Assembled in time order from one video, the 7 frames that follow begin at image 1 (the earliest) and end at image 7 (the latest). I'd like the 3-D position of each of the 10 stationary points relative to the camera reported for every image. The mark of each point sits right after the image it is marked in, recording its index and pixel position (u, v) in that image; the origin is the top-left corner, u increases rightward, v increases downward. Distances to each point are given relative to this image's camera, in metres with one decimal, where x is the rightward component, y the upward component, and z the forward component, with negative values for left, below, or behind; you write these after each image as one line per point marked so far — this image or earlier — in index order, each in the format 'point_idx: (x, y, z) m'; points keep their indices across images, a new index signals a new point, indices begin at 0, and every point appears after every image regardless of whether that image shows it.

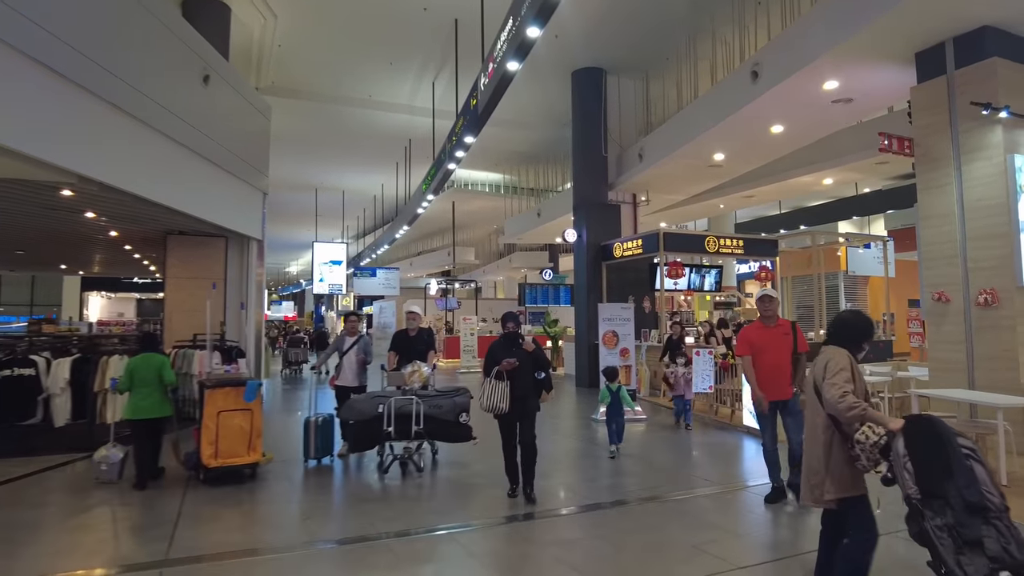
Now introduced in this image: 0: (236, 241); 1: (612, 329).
0: (-4.0, +0.7, +9.5) m
1: (+1.2, -0.5, +7.8) m
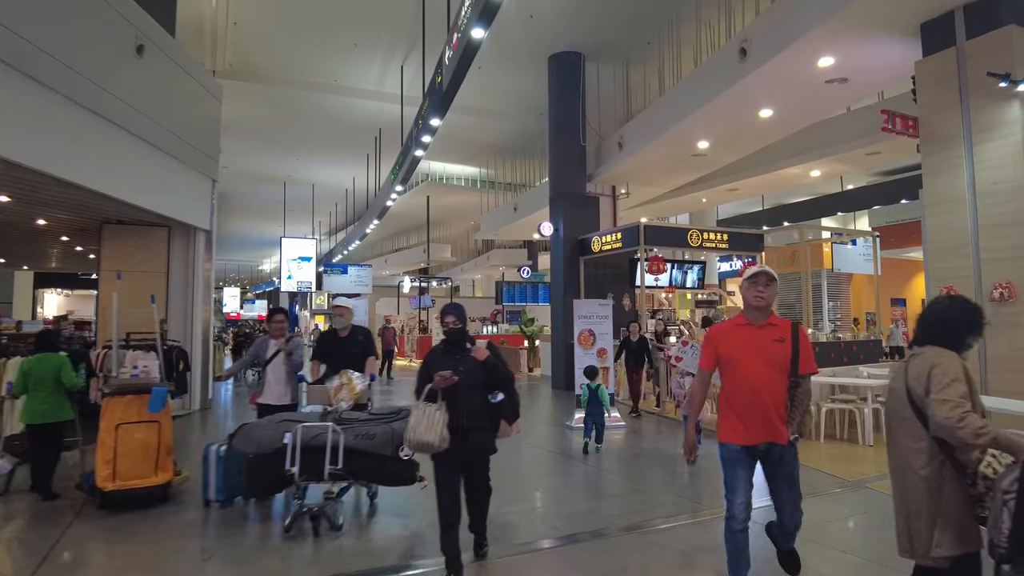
0: (-4.4, +0.7, +8.8) m
1: (+0.8, -0.4, +7.2) m
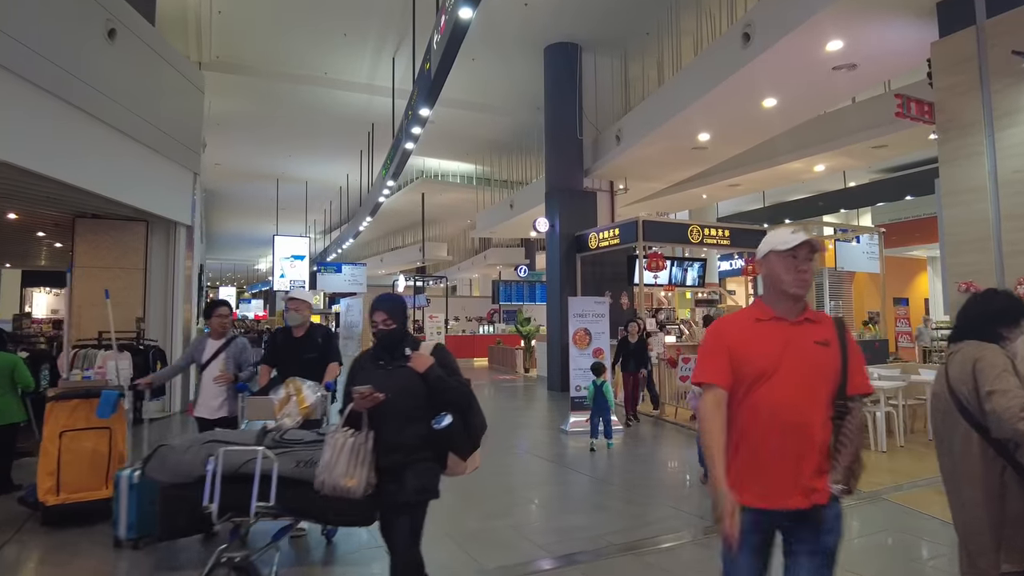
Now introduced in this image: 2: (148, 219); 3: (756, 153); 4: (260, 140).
0: (-4.5, +0.8, +8.4) m
1: (+0.7, -0.4, +6.9) m
2: (-4.5, +0.8, +8.1) m
3: (+4.0, +2.2, +10.8) m
4: (-6.2, +3.7, +16.2) m
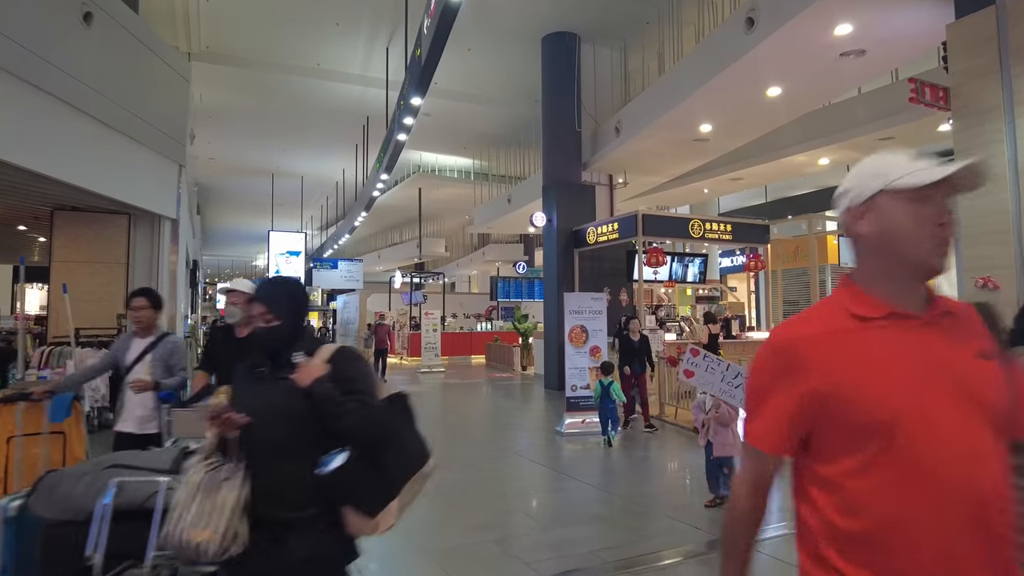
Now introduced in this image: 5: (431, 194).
0: (-4.5, +0.8, +8.1) m
1: (+0.7, -0.4, +6.6) m
2: (-4.5, +0.9, +7.8) m
3: (+3.9, +2.3, +10.5) m
4: (-6.3, +3.7, +15.9) m
5: (-2.4, +2.8, +19.8) m
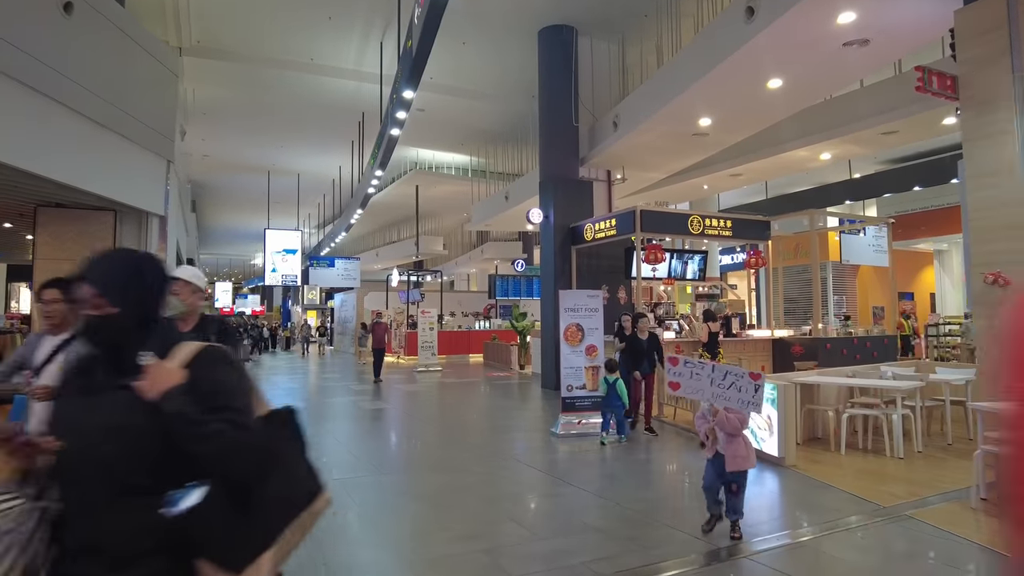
0: (-4.6, +0.9, +8.0) m
1: (+0.6, -0.3, +6.4) m
2: (-4.6, +0.9, +7.7) m
3: (+3.9, +2.3, +10.4) m
4: (-6.3, +3.8, +15.8) m
5: (-2.5, +2.9, +19.6) m
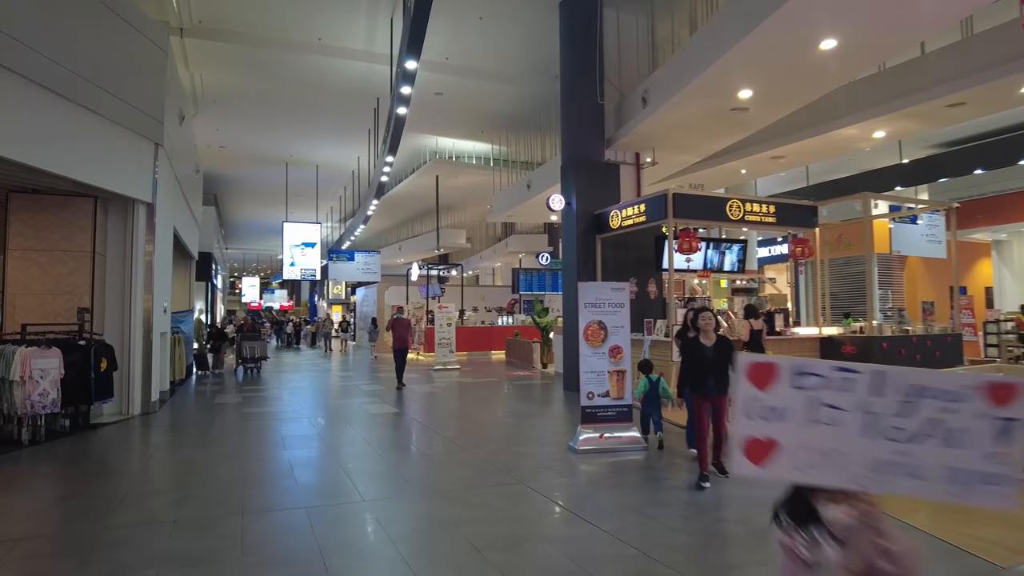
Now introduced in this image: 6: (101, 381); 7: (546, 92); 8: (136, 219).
0: (-4.4, +0.9, +7.4) m
1: (+0.7, -0.3, +5.6) m
2: (-4.4, +1.0, +7.1) m
3: (+4.2, +2.4, +9.4) m
4: (-5.8, +3.9, +15.2) m
5: (-1.8, +3.0, +18.9) m
6: (-4.0, -0.9, +6.3) m
7: (+0.7, +3.9, +13.1) m
8: (-4.2, +0.8, +7.4) m
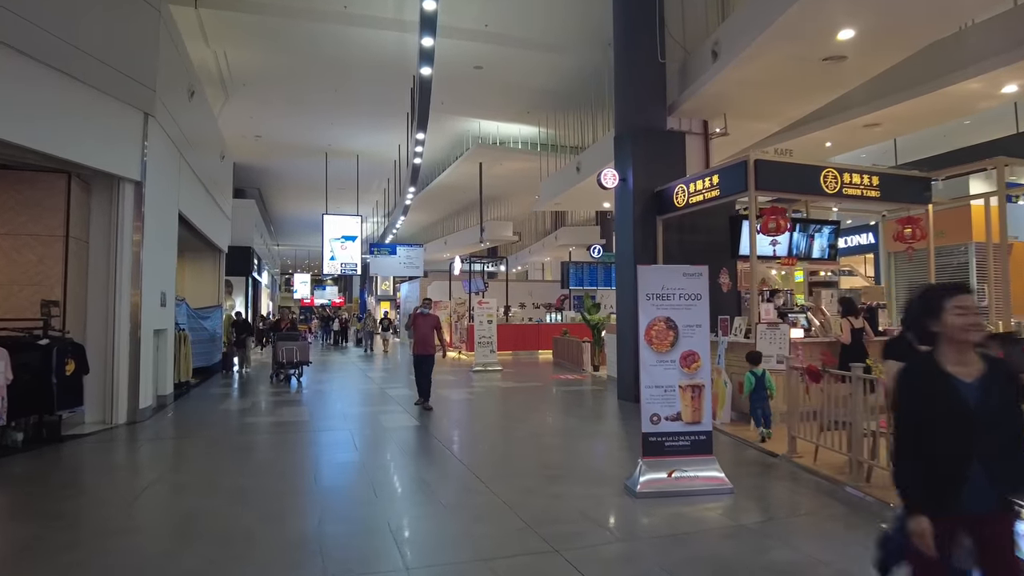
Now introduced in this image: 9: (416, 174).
0: (-4.0, +1.0, +6.4) m
1: (+1.0, -0.2, +4.3) m
2: (-4.0, +1.1, +6.1) m
3: (+4.7, +2.5, +7.7) m
4: (-4.8, +4.0, +14.3) m
5: (-0.5, +3.2, +17.7) m
6: (-3.6, -0.8, +5.4) m
7: (+1.5, +4.0, +11.7) m
8: (-3.8, +0.9, +6.5) m
9: (-1.8, +2.1, +11.9) m
